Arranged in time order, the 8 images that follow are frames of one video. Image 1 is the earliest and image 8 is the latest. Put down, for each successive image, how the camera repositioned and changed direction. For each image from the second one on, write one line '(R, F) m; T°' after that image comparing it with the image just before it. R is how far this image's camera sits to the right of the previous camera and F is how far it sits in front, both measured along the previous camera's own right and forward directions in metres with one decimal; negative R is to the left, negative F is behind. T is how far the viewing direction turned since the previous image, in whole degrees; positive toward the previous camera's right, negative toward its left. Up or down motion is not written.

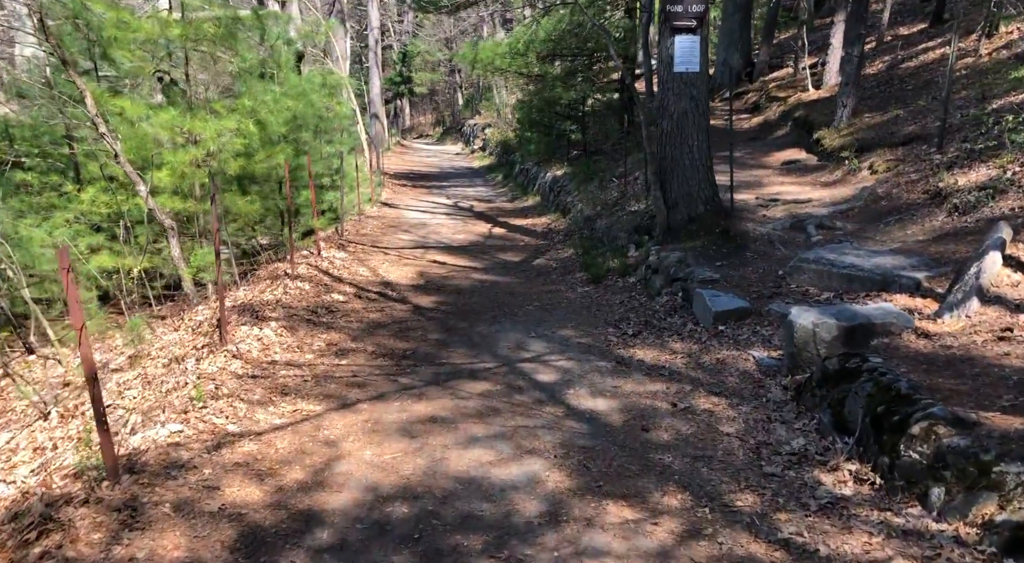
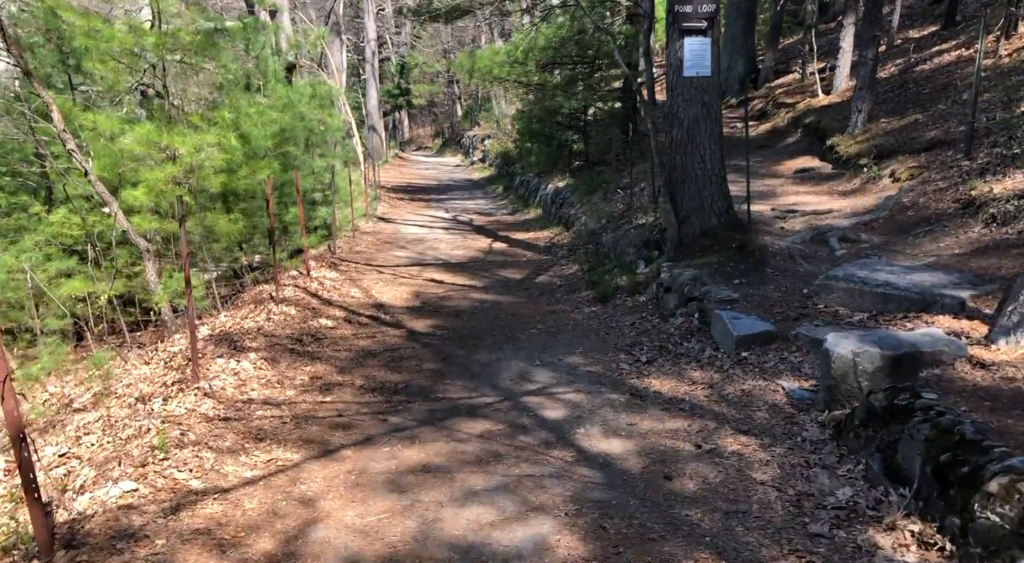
(0.0, +0.7) m; 0°
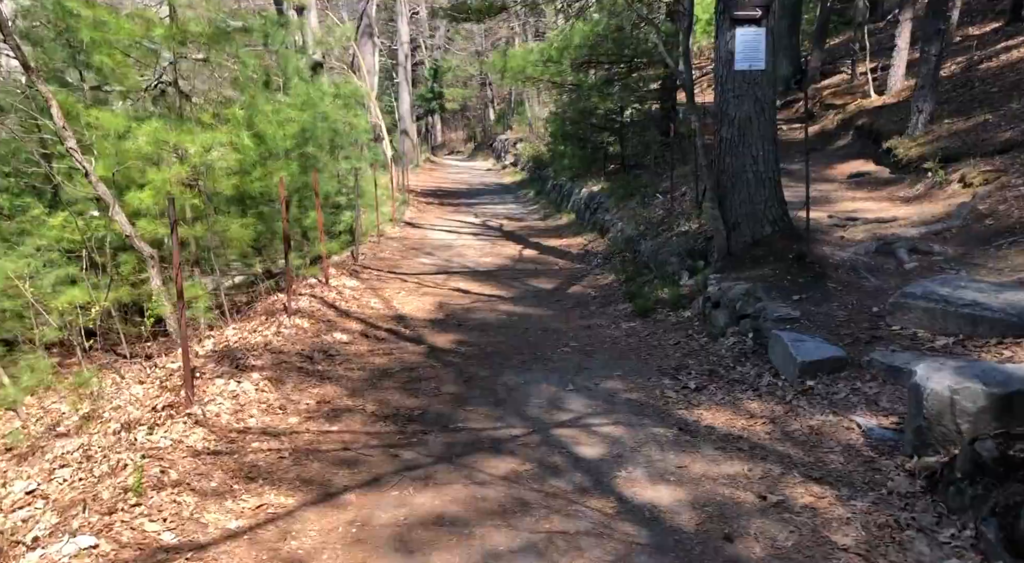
(0.0, +0.9) m; -2°
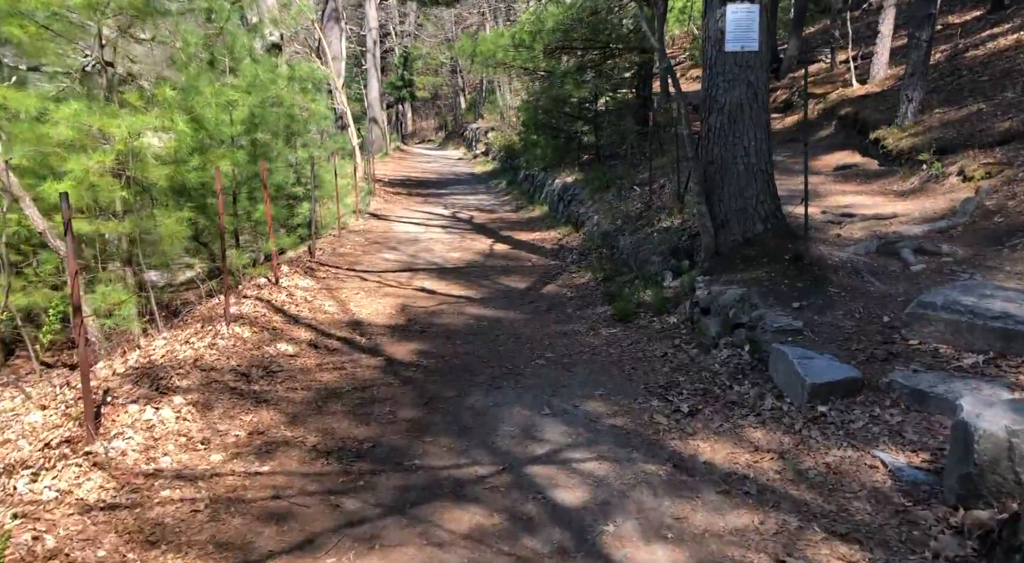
(0.0, +0.9) m; +2°
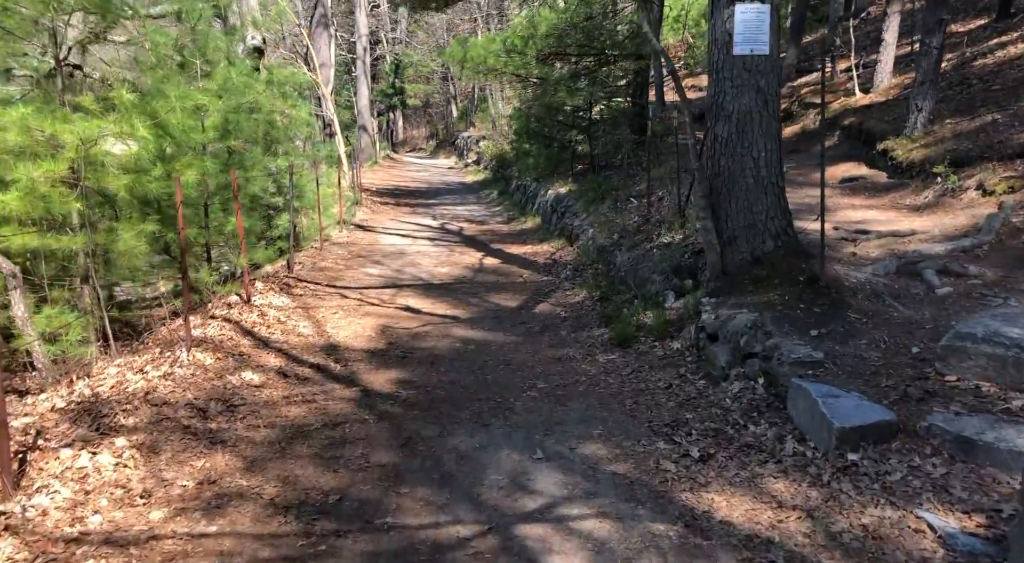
(0.0, +0.7) m; +1°
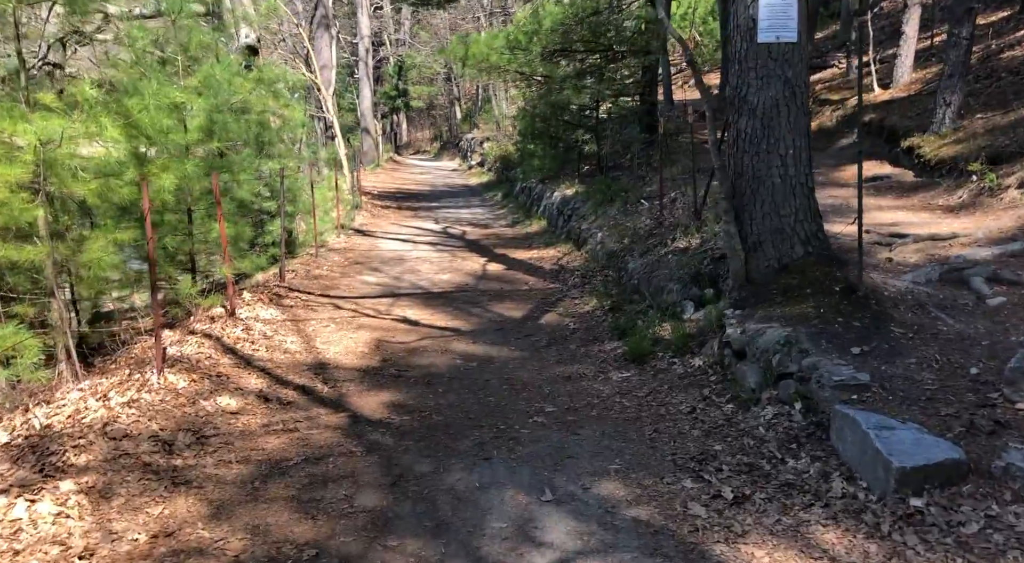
(0.0, +0.7) m; 0°
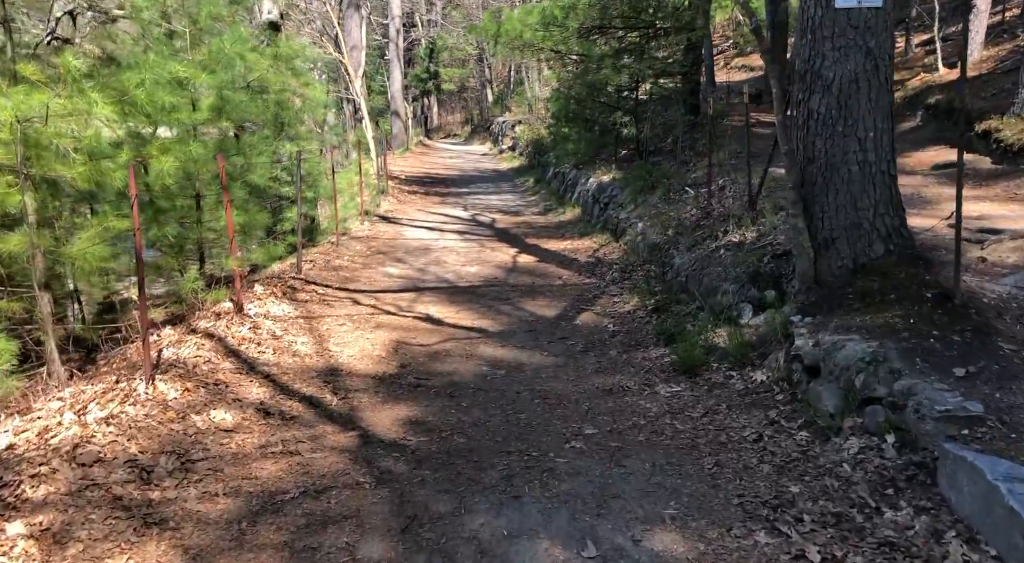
(0.0, +0.9) m; -2°
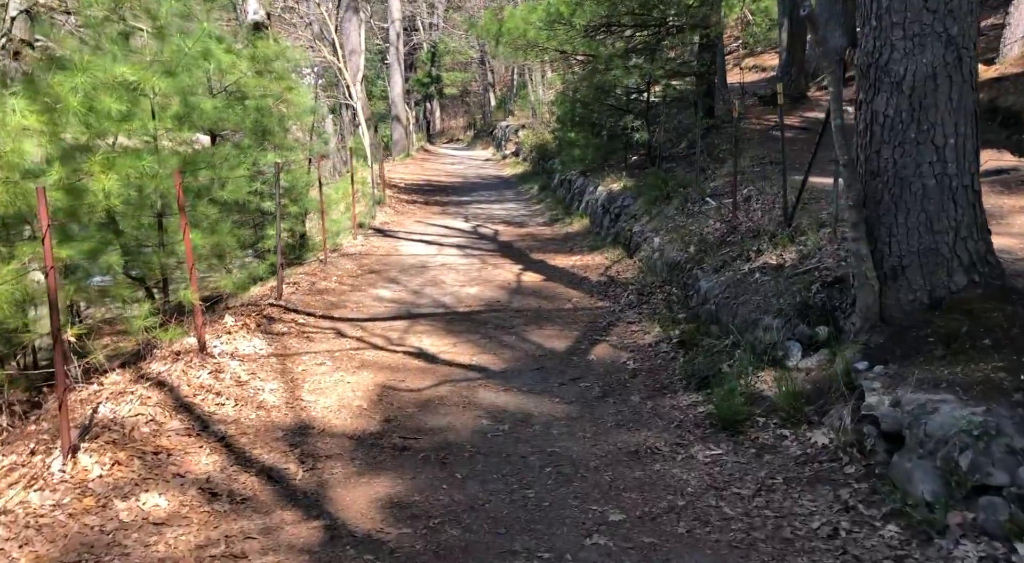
(0.0, +1.1) m; 0°
